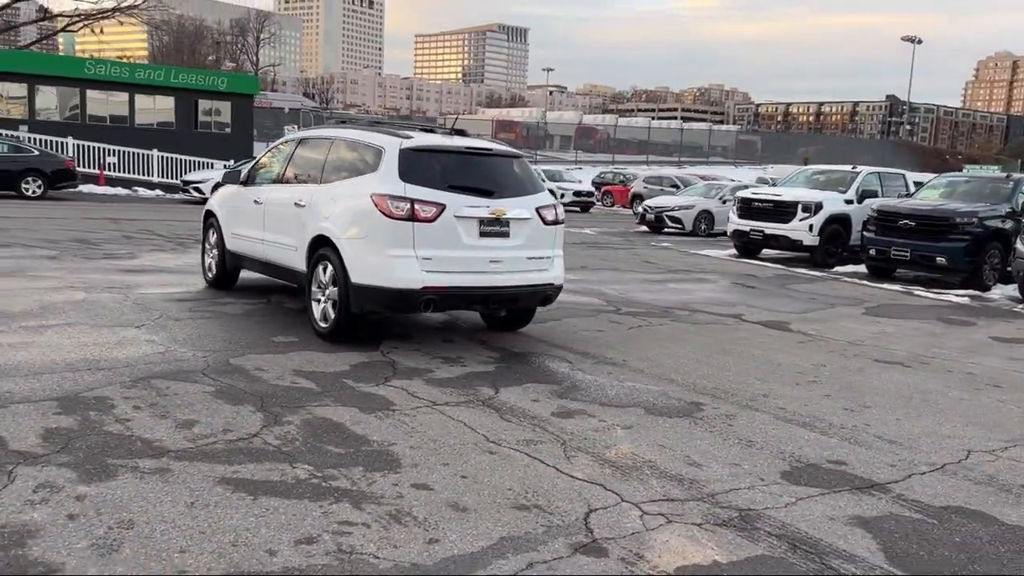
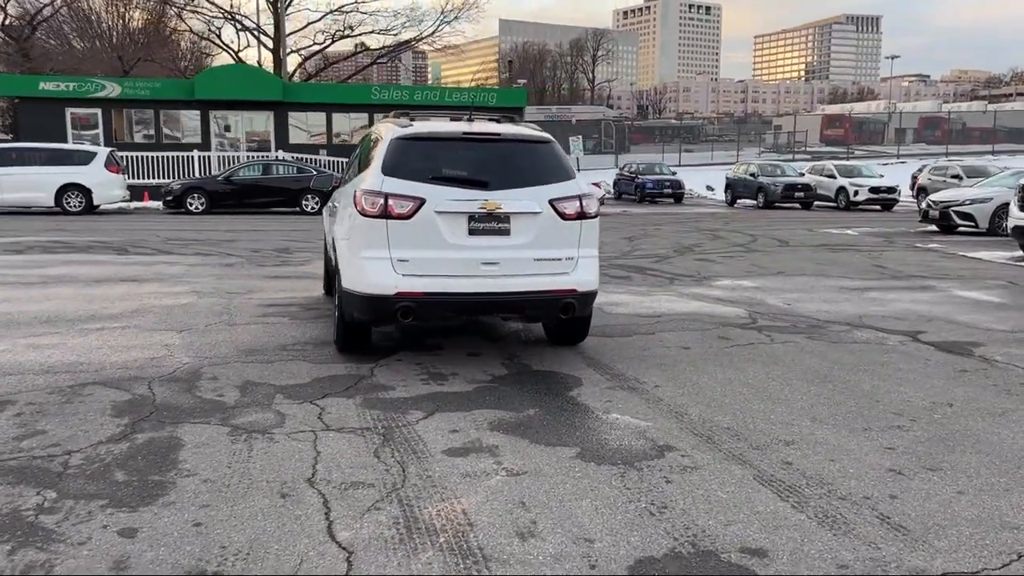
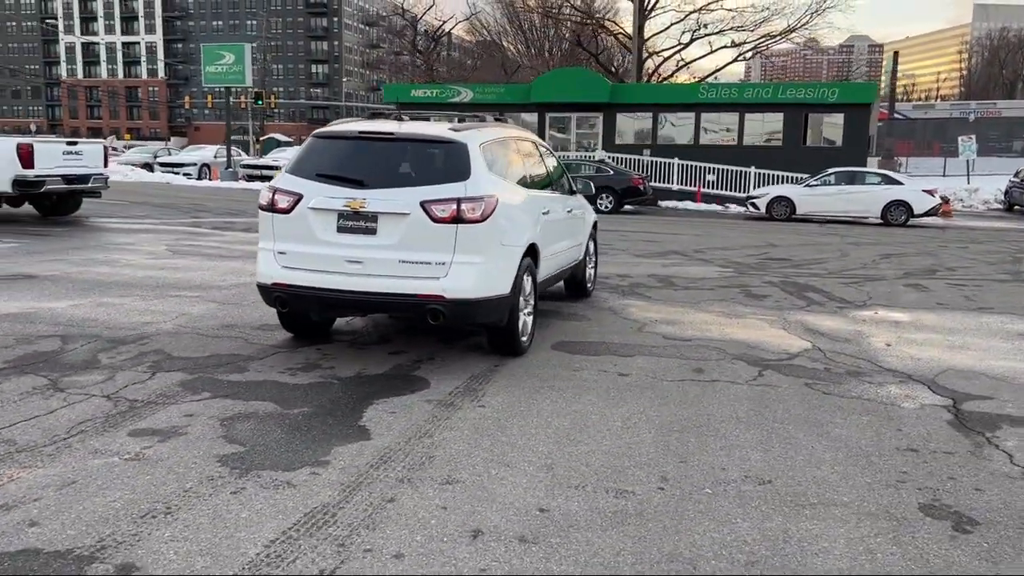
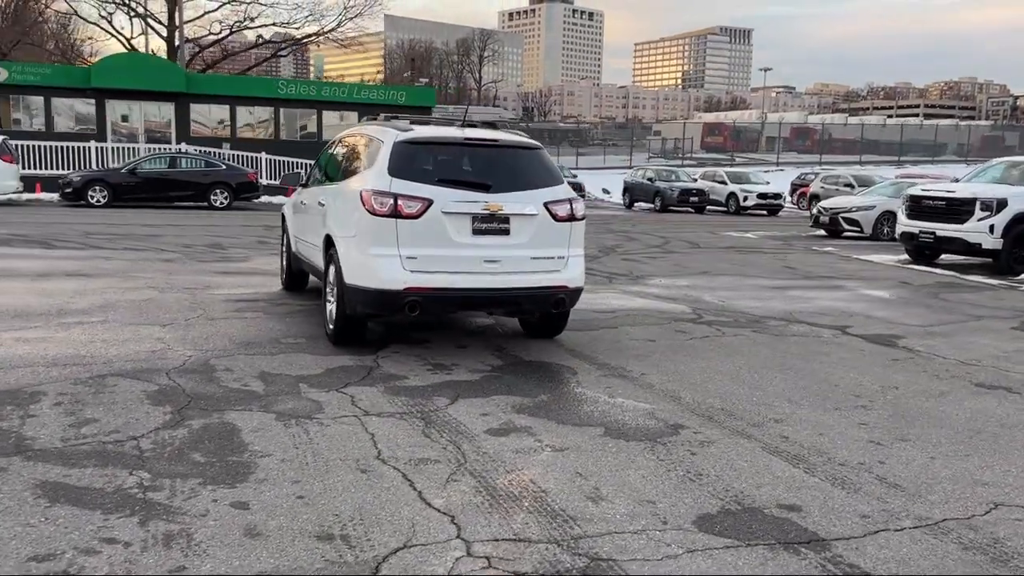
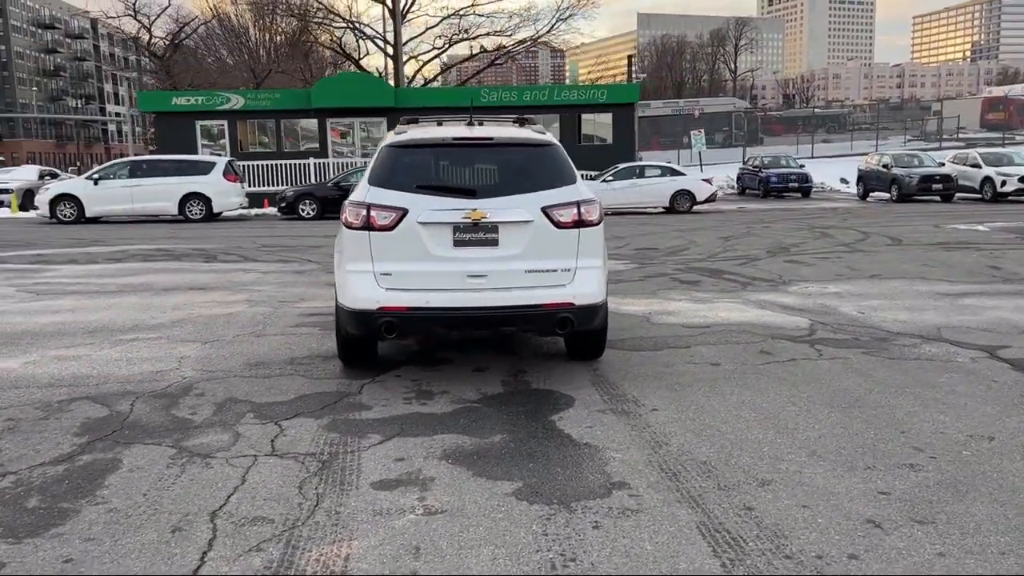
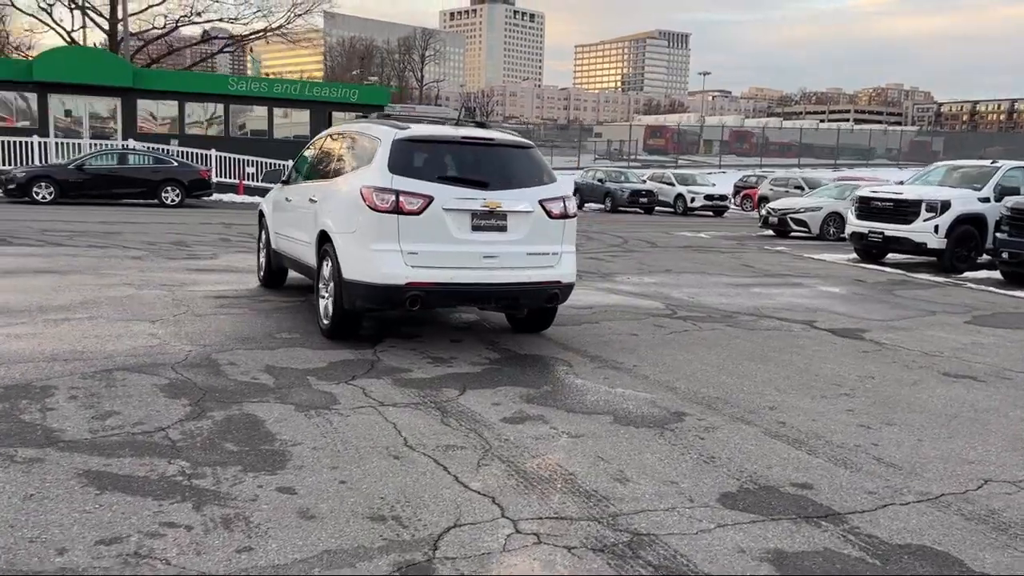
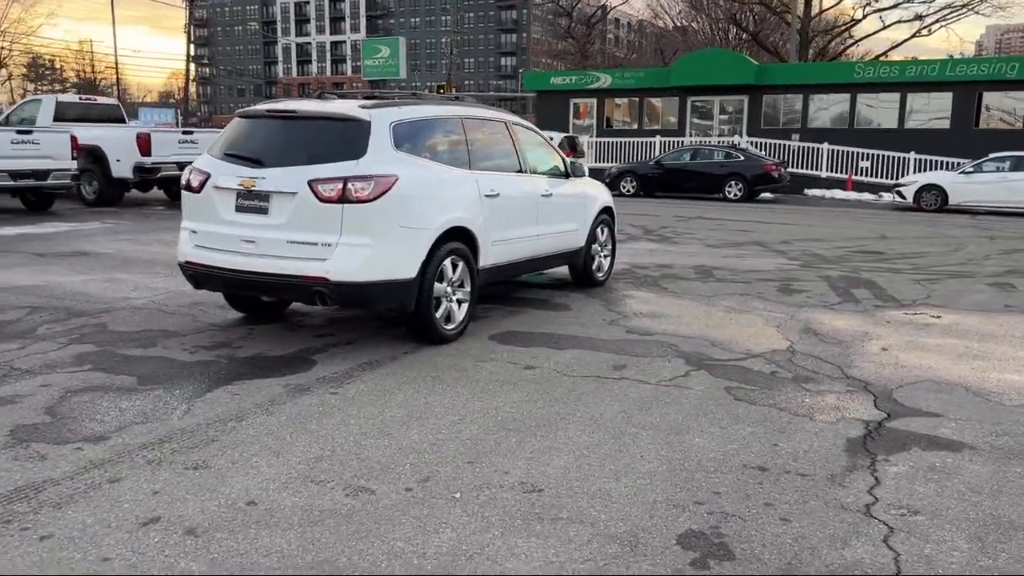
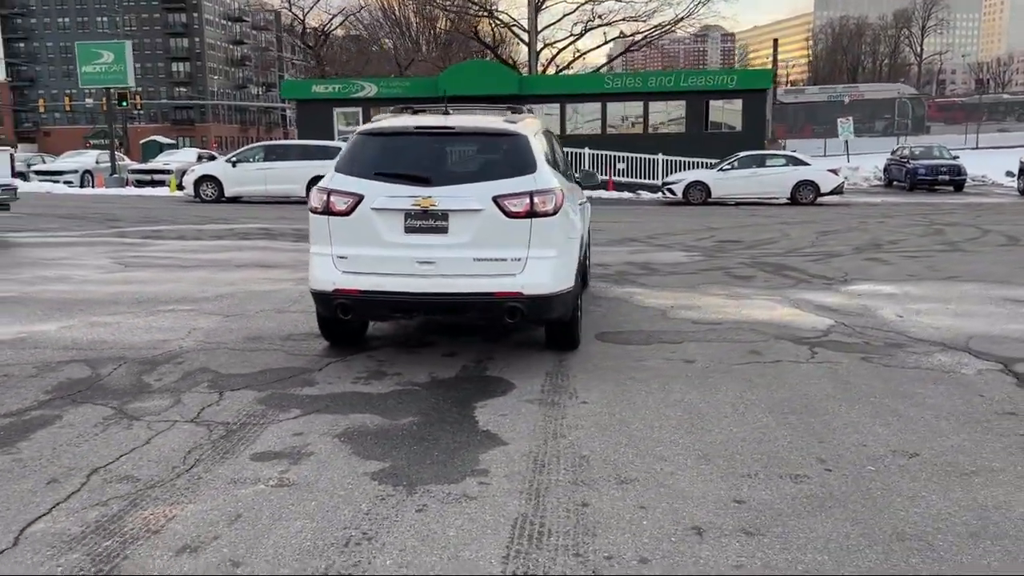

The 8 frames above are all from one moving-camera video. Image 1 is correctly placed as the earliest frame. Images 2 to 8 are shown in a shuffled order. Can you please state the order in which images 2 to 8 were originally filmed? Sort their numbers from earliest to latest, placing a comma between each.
6, 4, 2, 5, 8, 3, 7
